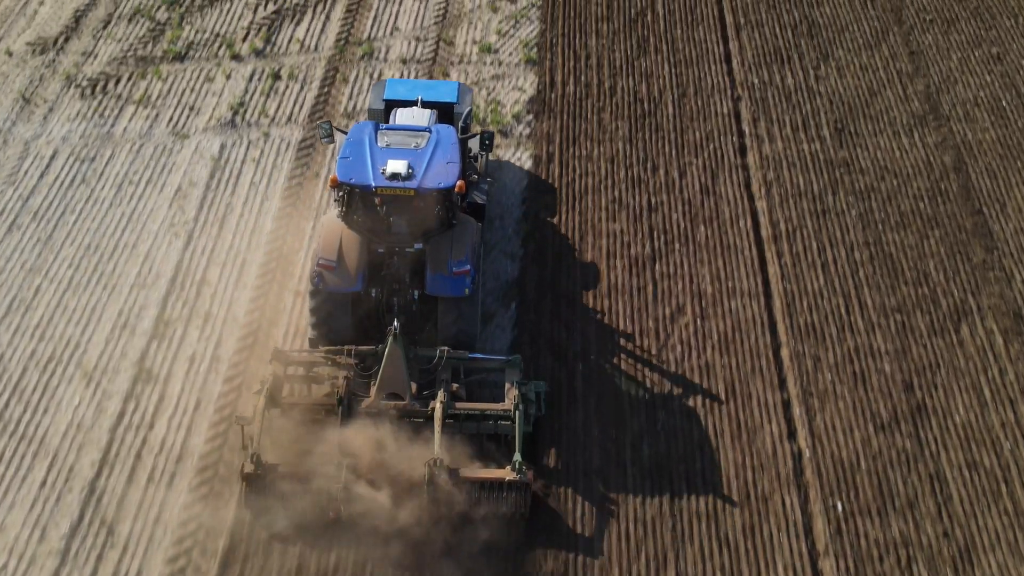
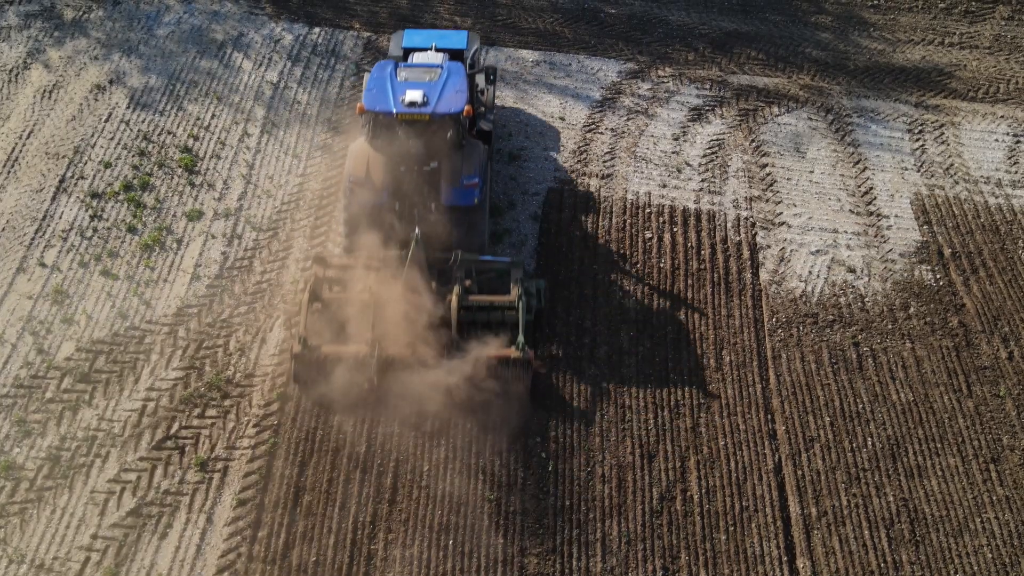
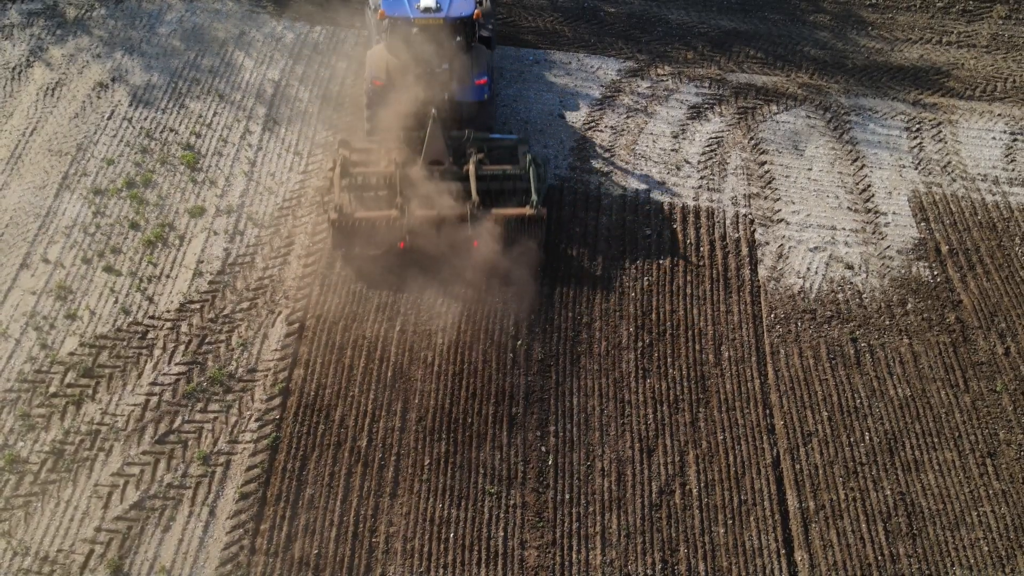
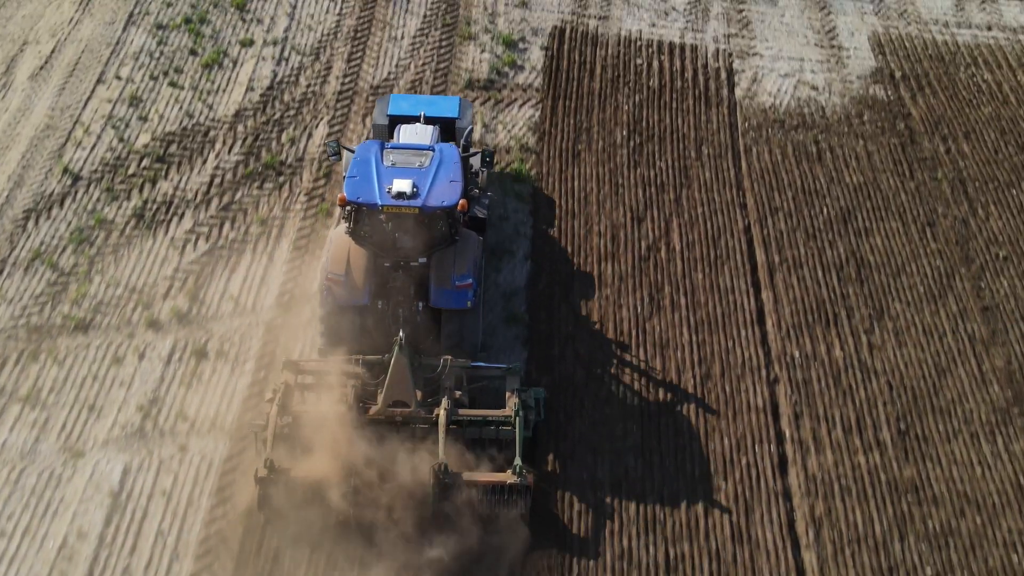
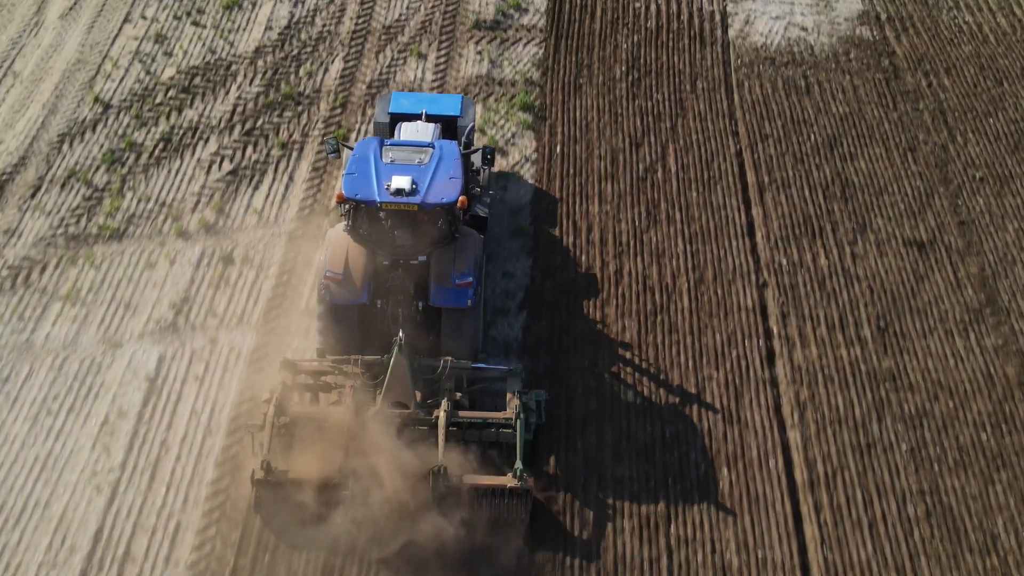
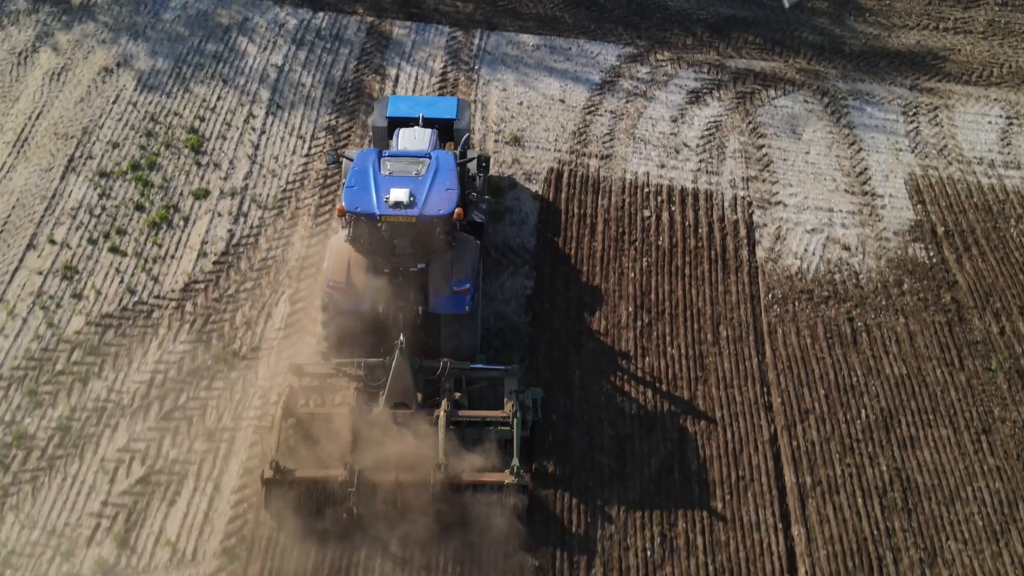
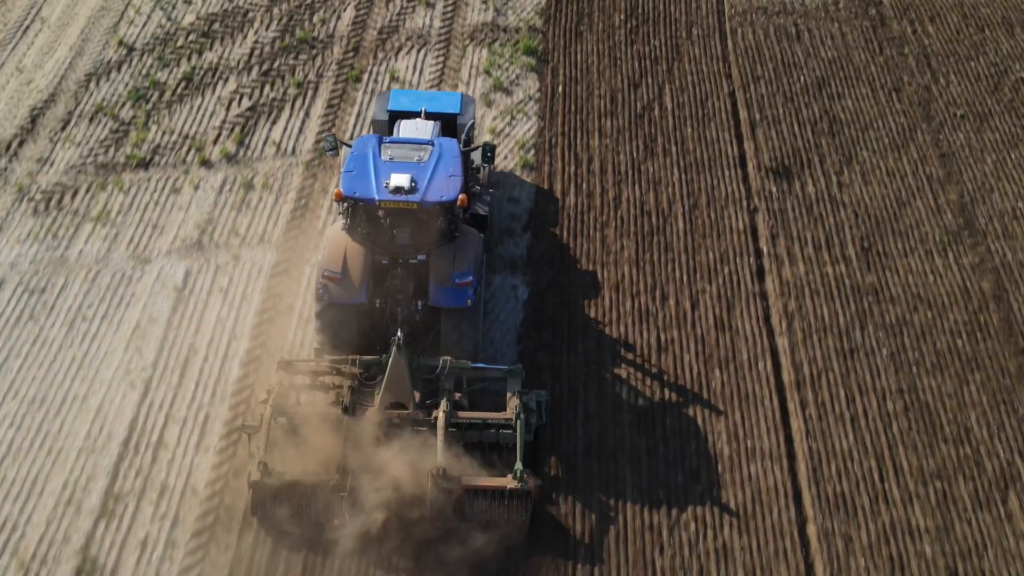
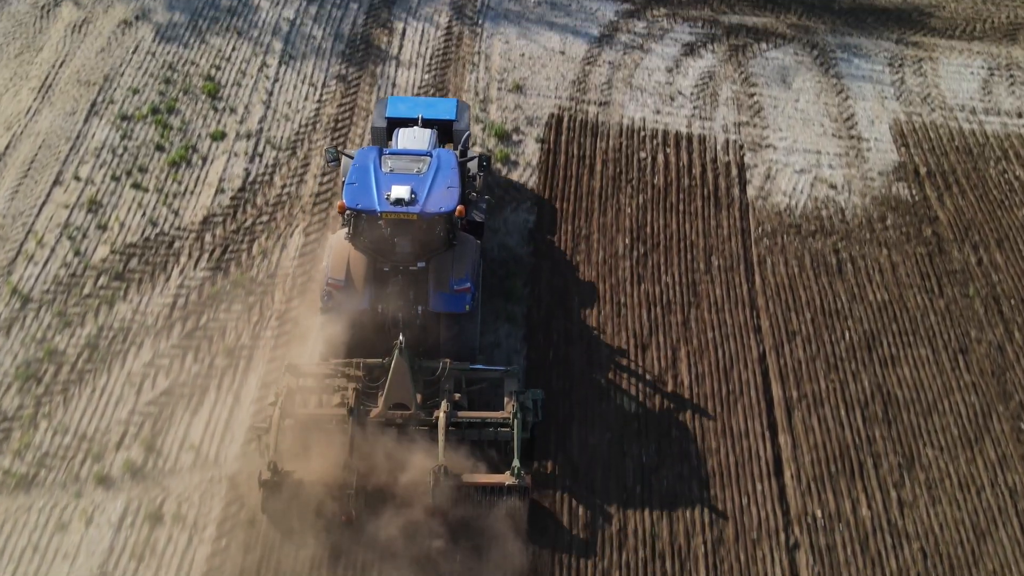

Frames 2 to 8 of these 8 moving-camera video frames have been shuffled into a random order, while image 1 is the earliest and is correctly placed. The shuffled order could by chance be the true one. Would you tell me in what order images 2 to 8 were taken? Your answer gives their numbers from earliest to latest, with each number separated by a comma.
7, 5, 4, 8, 6, 2, 3
